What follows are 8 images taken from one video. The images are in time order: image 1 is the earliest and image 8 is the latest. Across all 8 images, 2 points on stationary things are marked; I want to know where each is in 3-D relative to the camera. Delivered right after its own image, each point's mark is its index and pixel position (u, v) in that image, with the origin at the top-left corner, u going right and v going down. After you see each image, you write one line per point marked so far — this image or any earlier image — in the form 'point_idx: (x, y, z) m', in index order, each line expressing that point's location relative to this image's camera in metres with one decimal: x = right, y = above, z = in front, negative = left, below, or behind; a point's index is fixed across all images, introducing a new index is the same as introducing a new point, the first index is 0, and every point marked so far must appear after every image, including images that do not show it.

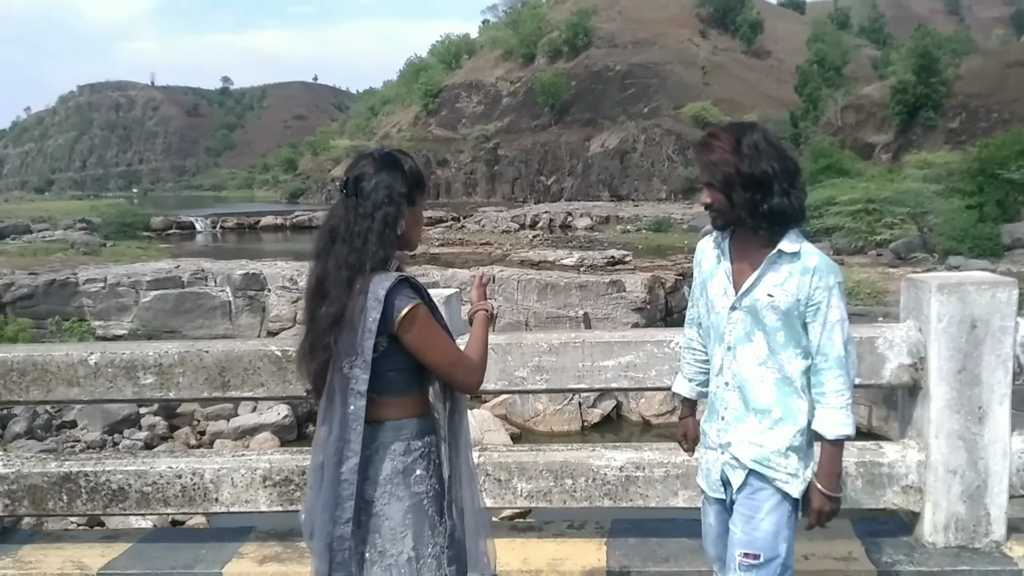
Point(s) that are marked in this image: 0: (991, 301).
0: (+1.3, 0.0, +2.7) m
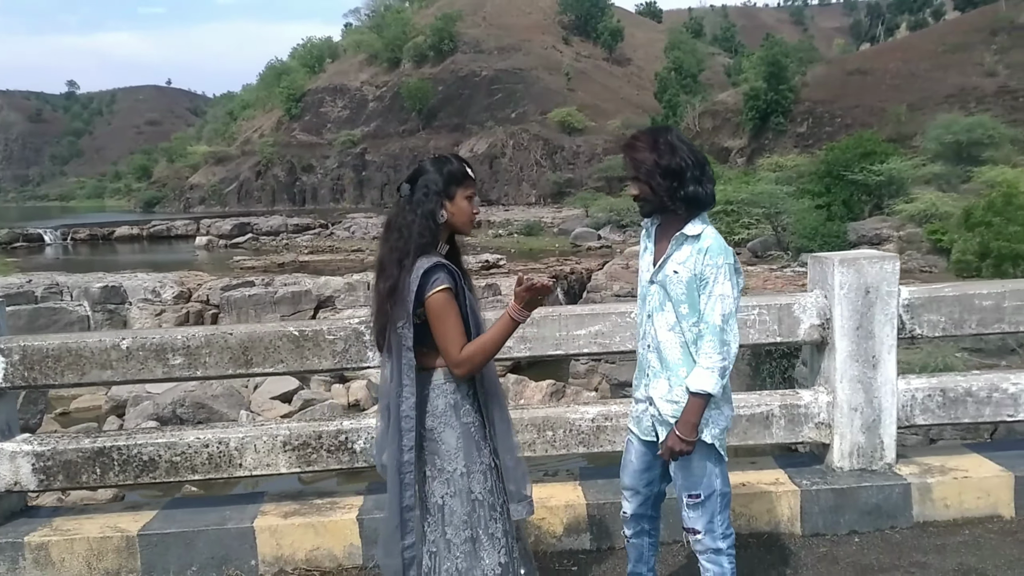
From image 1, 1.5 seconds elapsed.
0: (+1.3, +0.1, +3.4) m
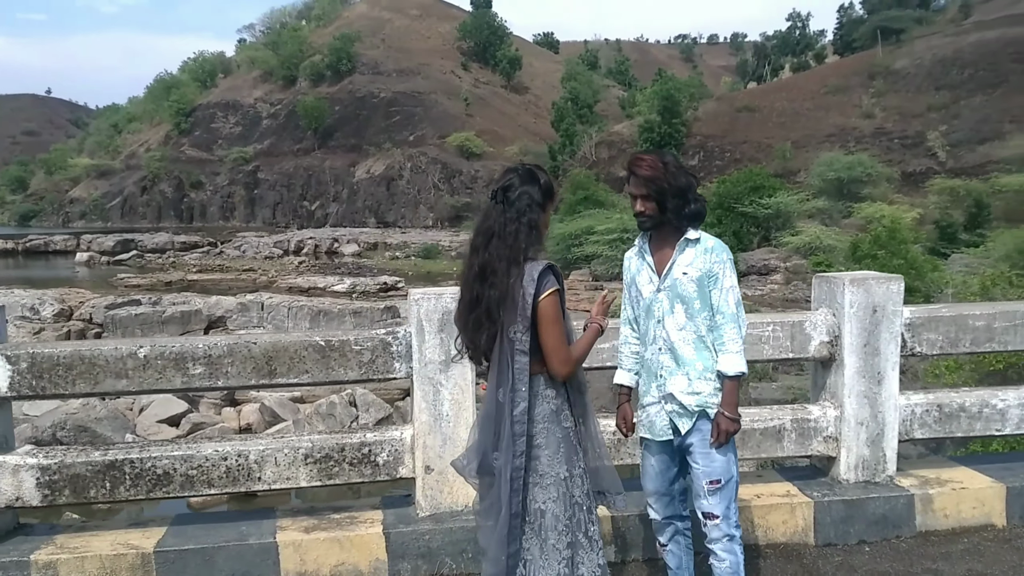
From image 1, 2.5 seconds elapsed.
0: (+1.4, 0.0, +3.6) m
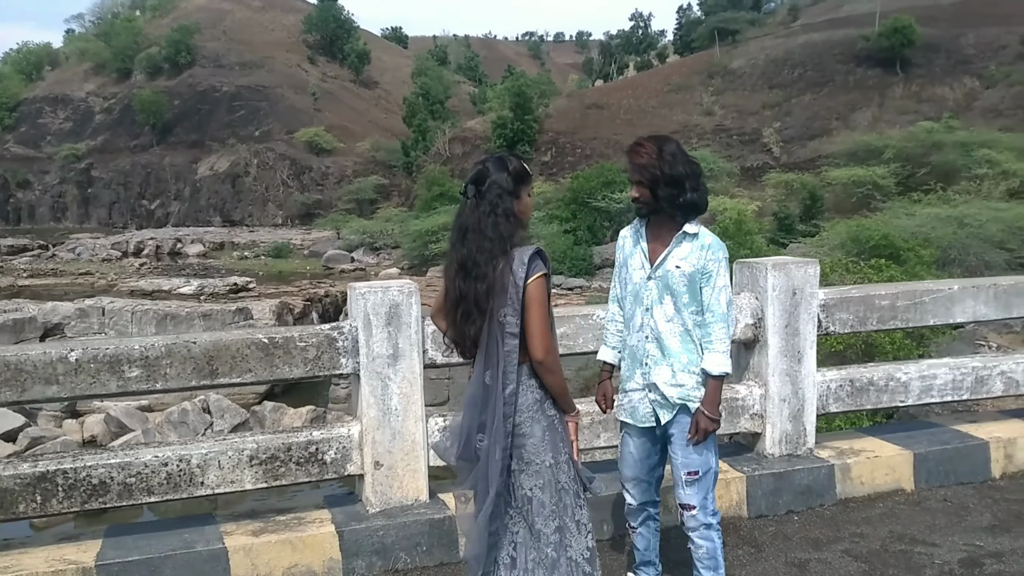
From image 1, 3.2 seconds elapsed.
0: (+1.2, +0.1, +3.8) m
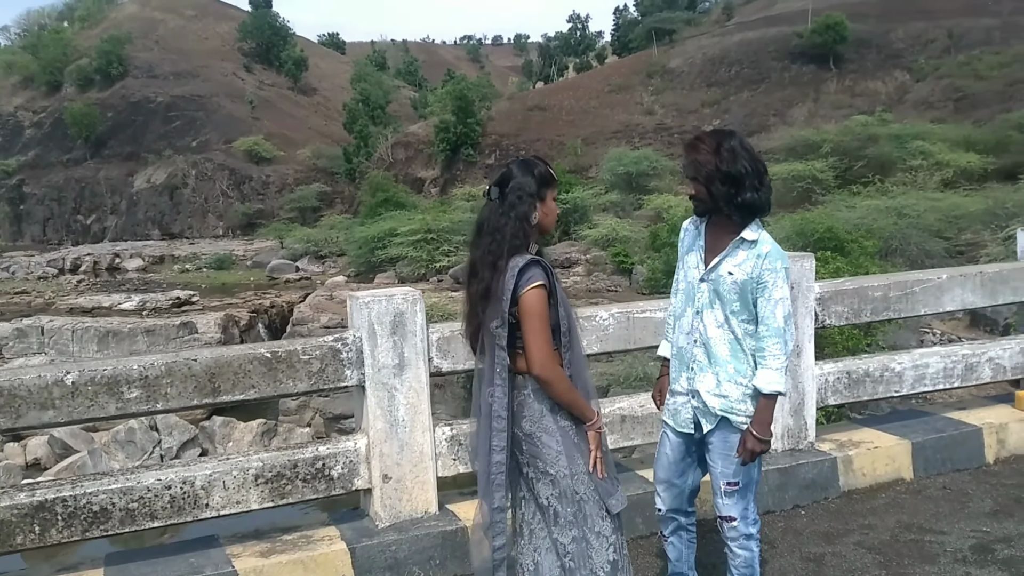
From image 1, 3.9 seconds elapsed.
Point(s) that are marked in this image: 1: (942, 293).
0: (+1.1, +0.1, +3.8) m
1: (+1.9, 0.0, +4.2) m
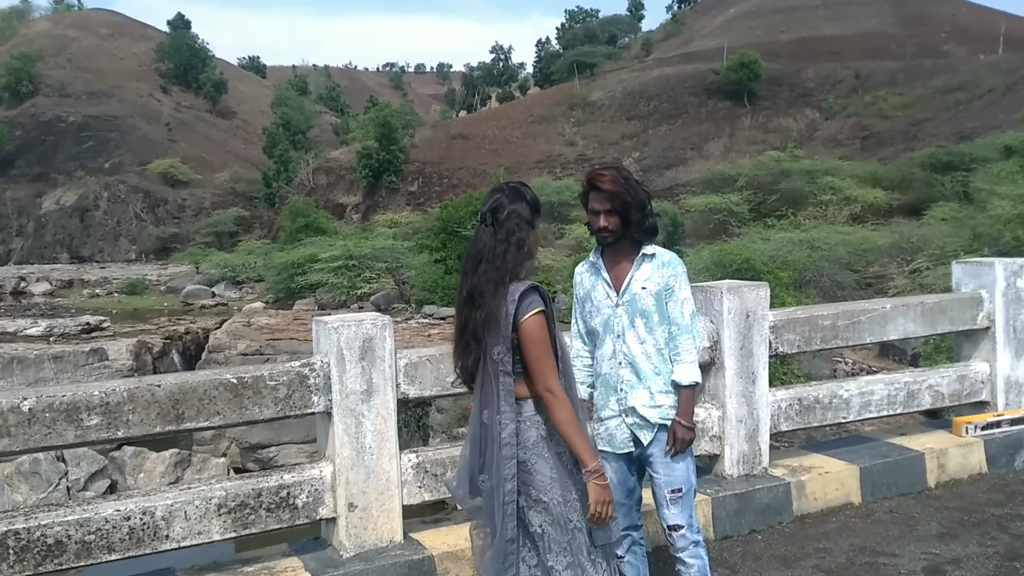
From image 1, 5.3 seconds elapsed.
0: (+1.0, 0.0, +3.9) m
1: (+1.7, -0.2, +4.3) m
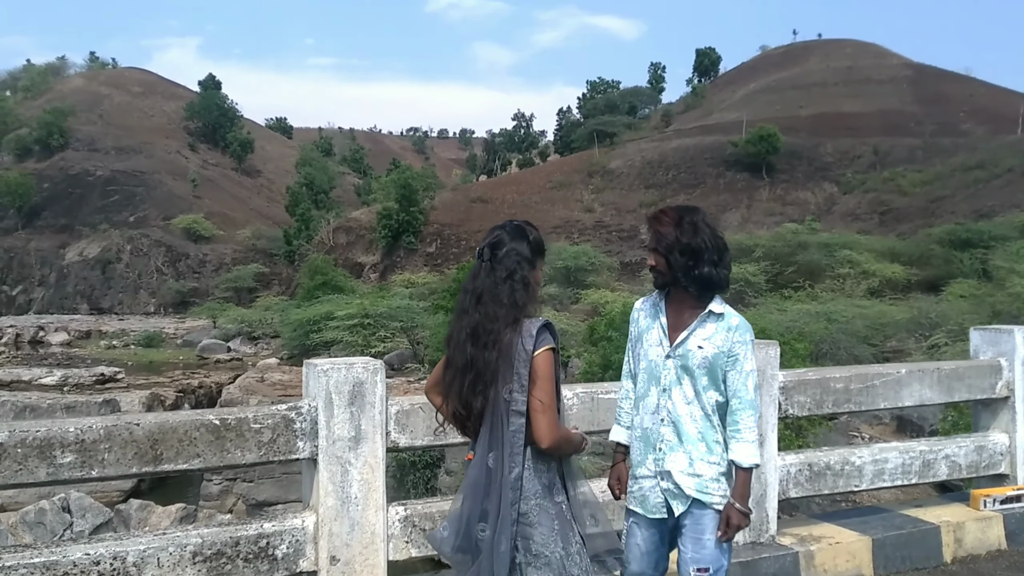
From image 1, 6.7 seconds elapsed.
0: (+1.0, -0.3, +3.8) m
1: (+1.7, -0.4, +4.2) m
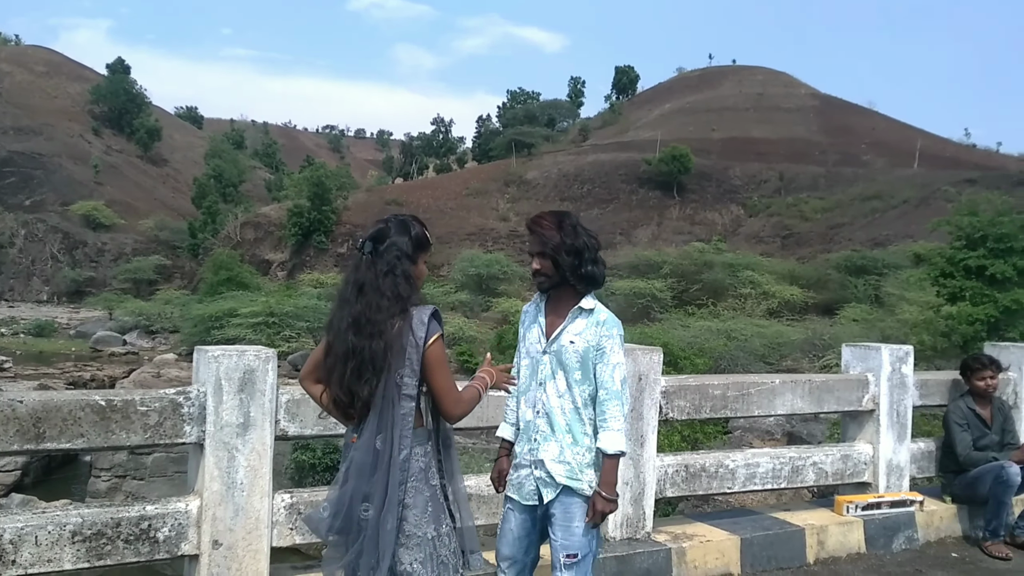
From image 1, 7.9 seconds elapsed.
0: (+0.6, -0.3, +4.0) m
1: (+1.2, -0.5, +4.4) m
